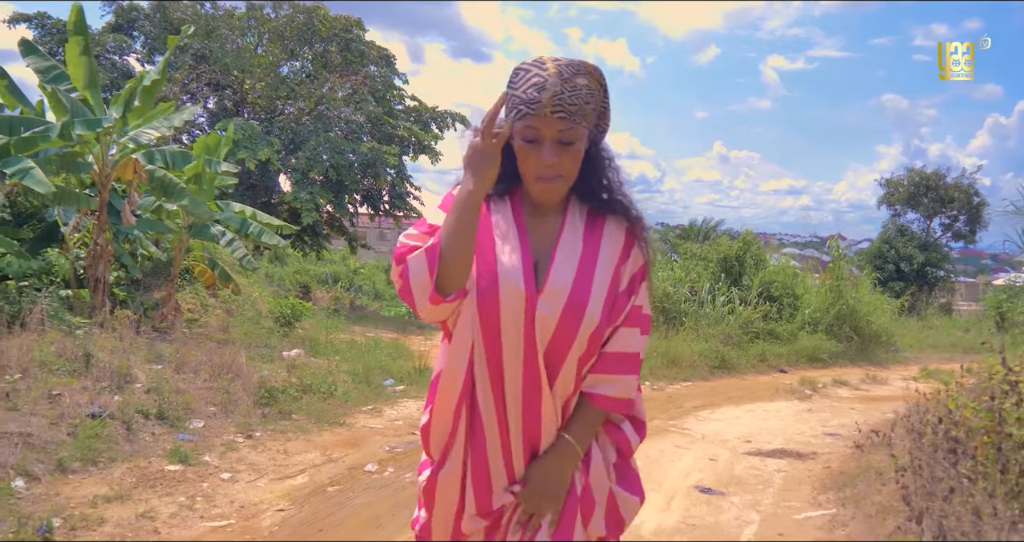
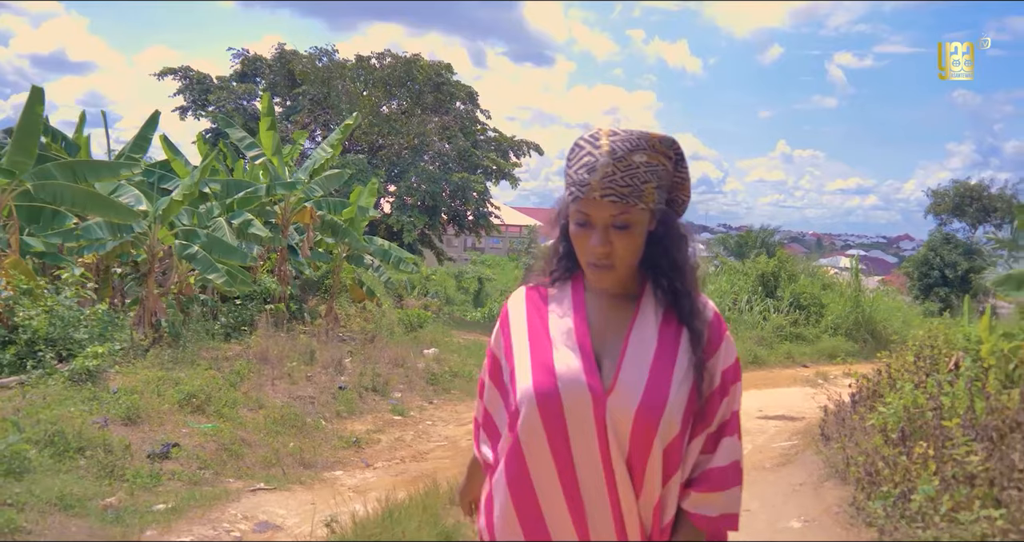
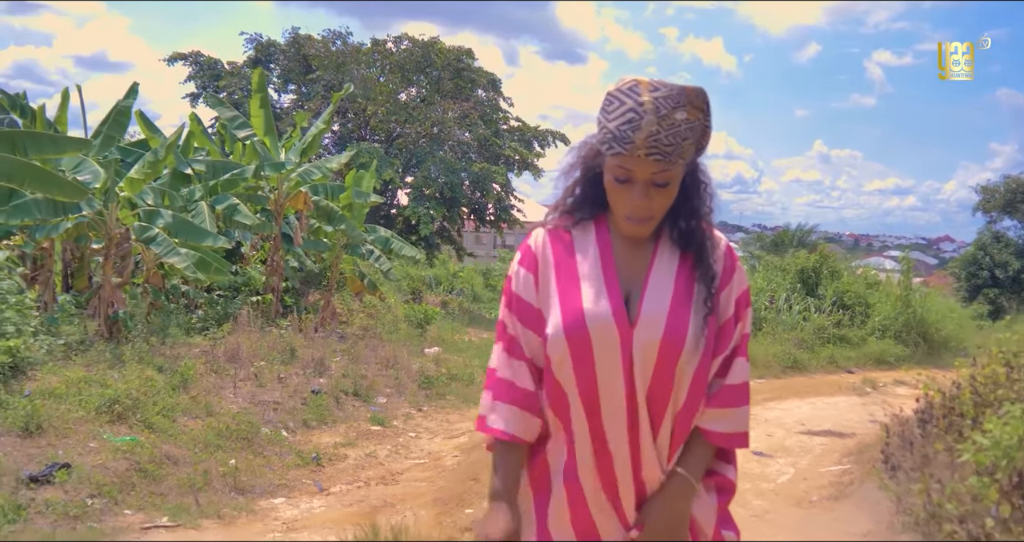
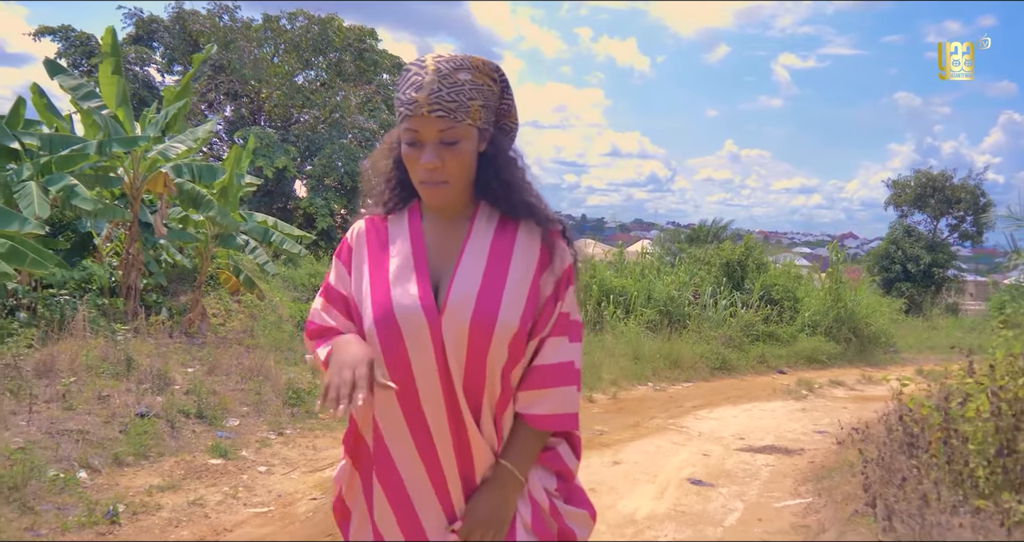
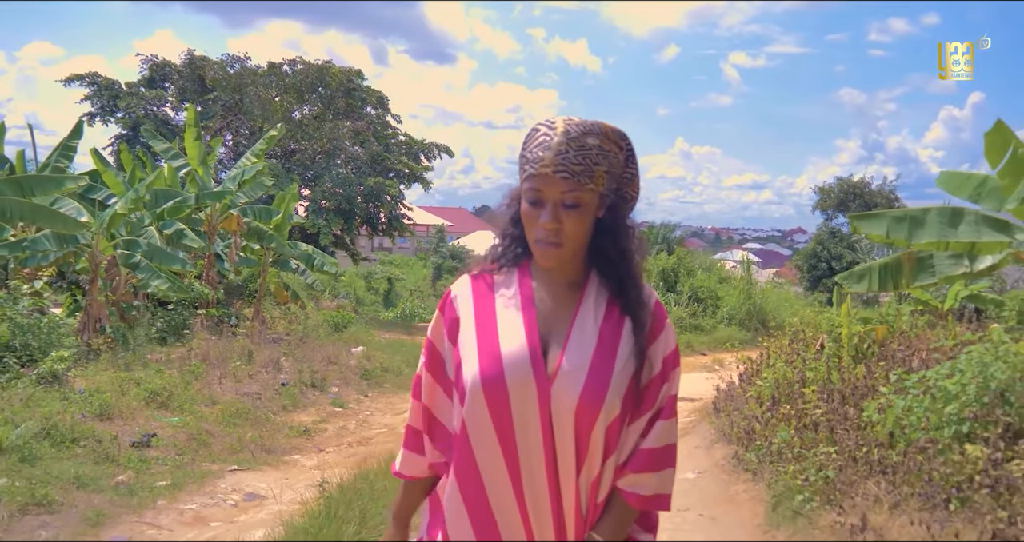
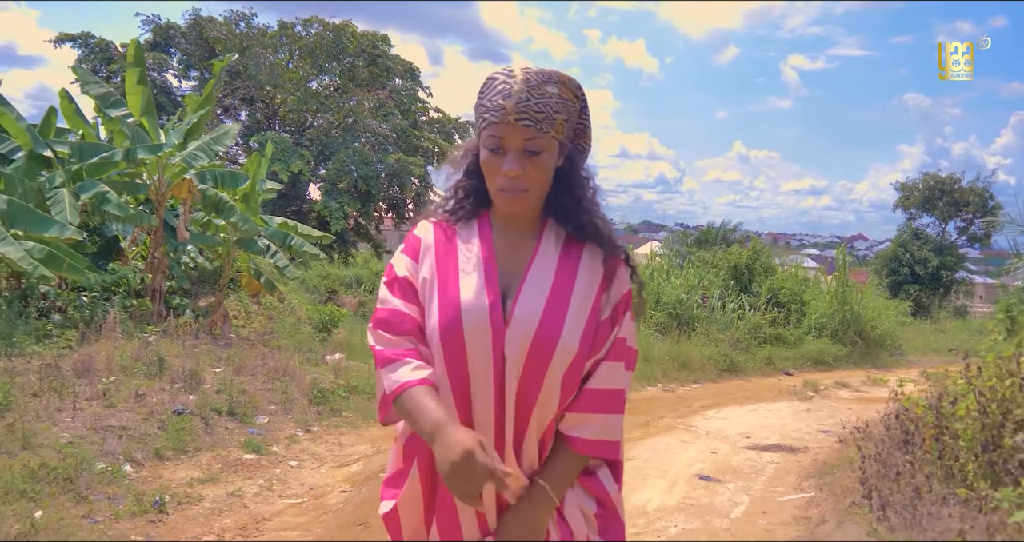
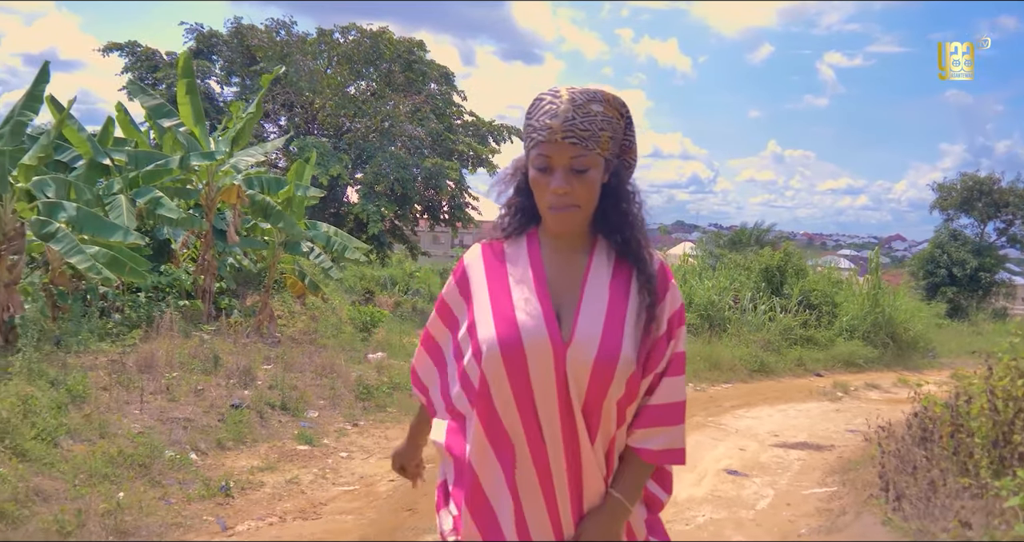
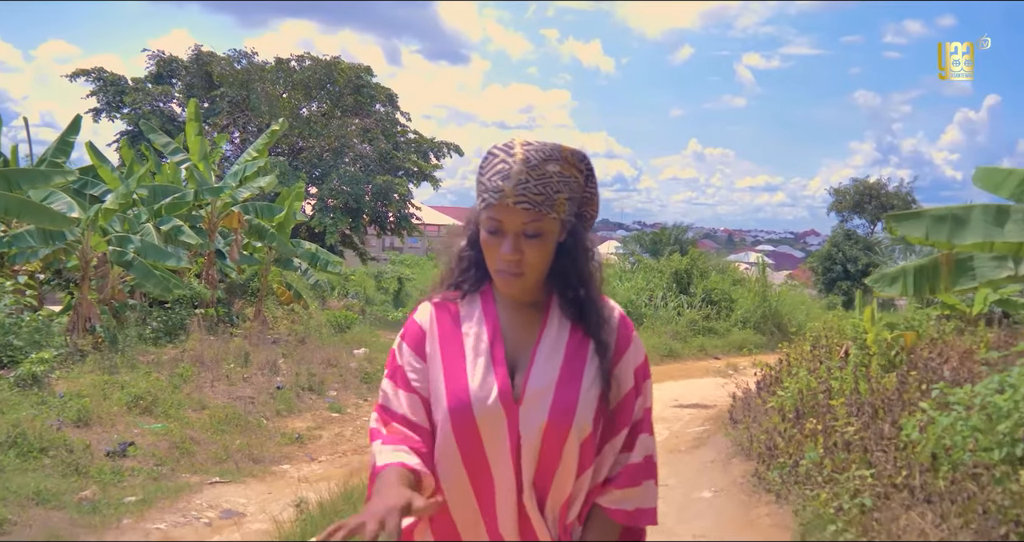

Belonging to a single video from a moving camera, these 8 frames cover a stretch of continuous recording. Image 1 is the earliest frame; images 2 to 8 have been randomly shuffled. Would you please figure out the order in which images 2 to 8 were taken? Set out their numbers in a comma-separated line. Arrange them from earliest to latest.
4, 6, 7, 3, 2, 8, 5
